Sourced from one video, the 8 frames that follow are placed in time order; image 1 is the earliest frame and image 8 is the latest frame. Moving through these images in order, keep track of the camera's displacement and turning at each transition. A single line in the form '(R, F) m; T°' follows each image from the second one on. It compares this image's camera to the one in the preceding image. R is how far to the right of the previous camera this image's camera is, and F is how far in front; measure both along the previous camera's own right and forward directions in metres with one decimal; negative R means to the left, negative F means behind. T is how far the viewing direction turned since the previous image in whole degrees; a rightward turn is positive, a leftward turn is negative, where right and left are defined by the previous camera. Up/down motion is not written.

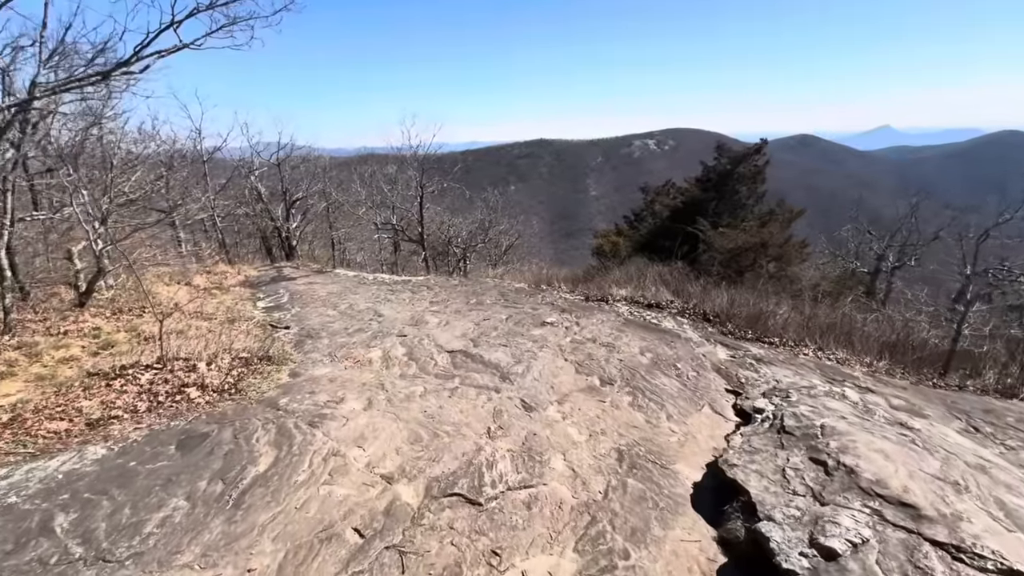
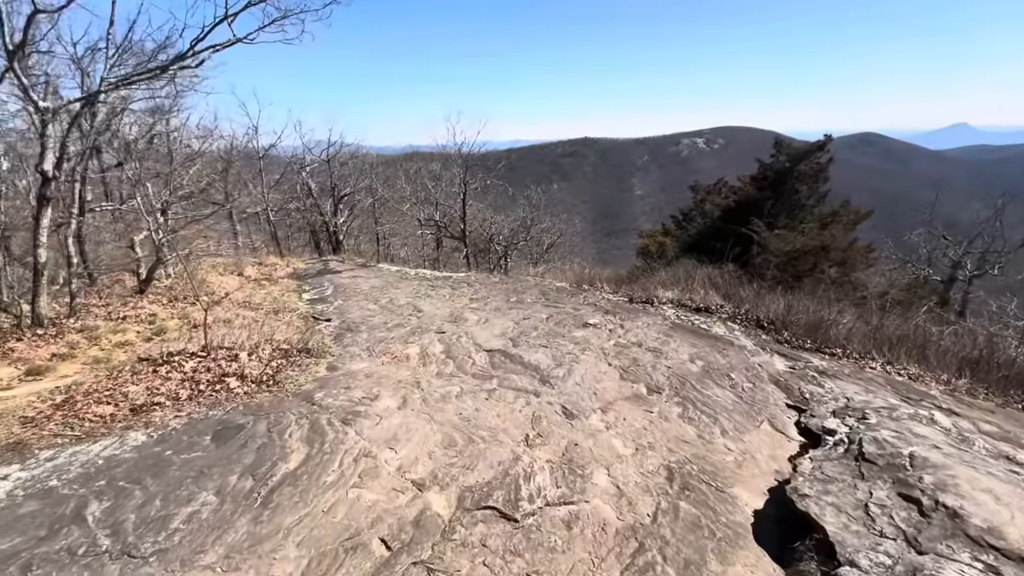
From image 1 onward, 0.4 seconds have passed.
(0.0, +0.2) m; -5°
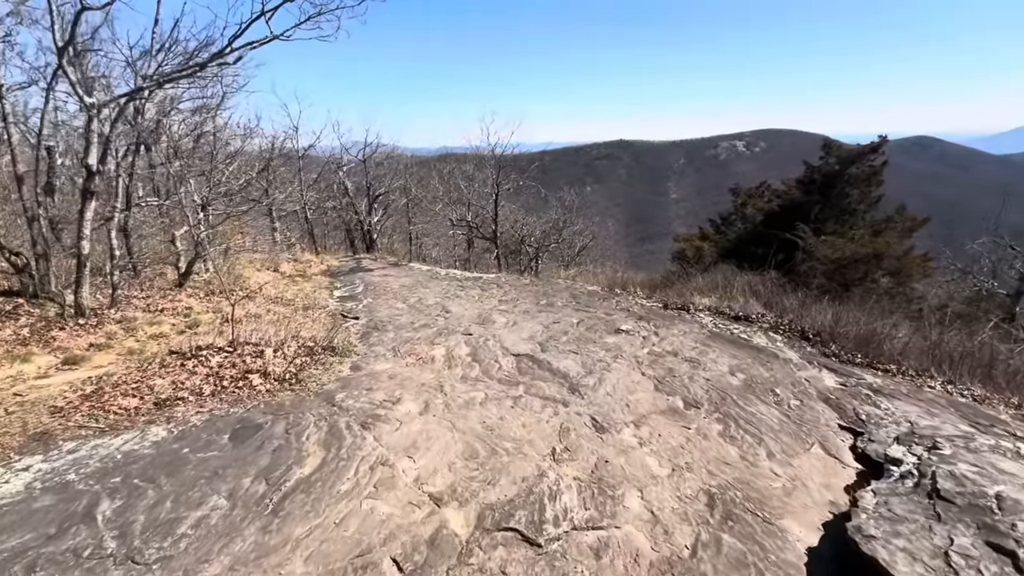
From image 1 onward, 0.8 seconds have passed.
(0.0, +0.2) m; -4°
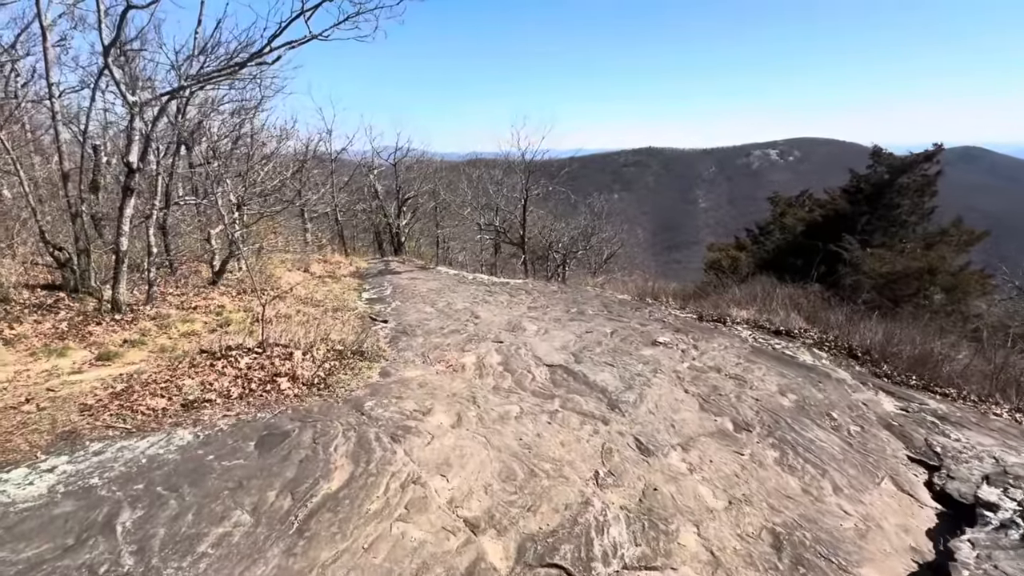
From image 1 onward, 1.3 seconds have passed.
(-0.1, +0.2) m; -3°
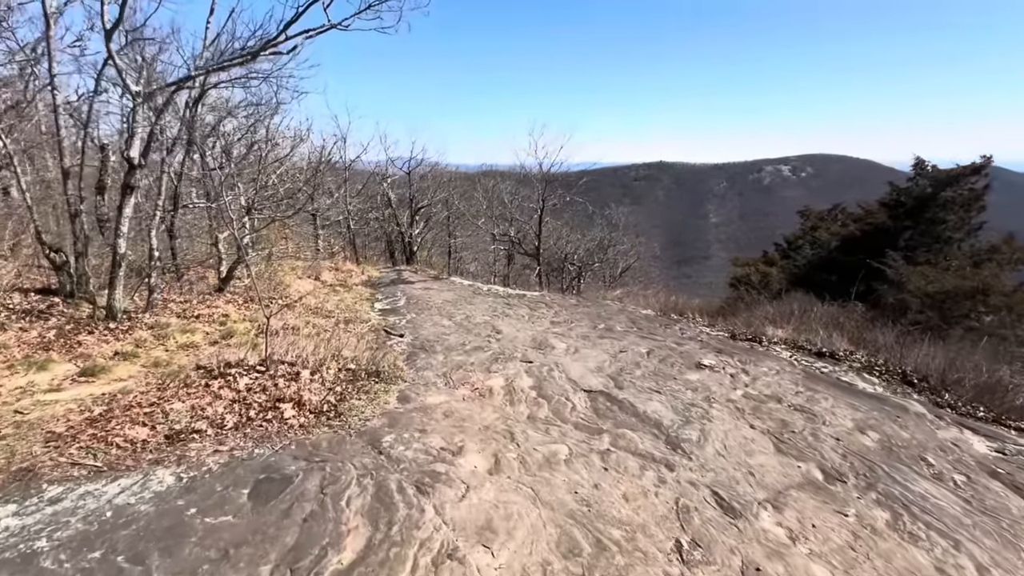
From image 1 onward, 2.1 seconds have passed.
(-0.3, +0.6) m; -1°
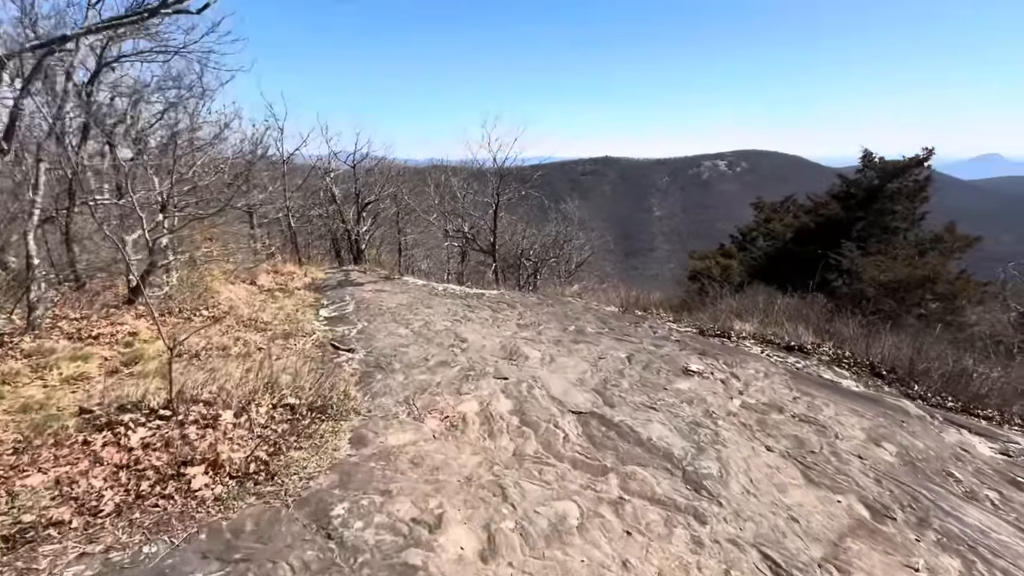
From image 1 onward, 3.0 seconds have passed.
(-0.2, +0.8) m; +6°
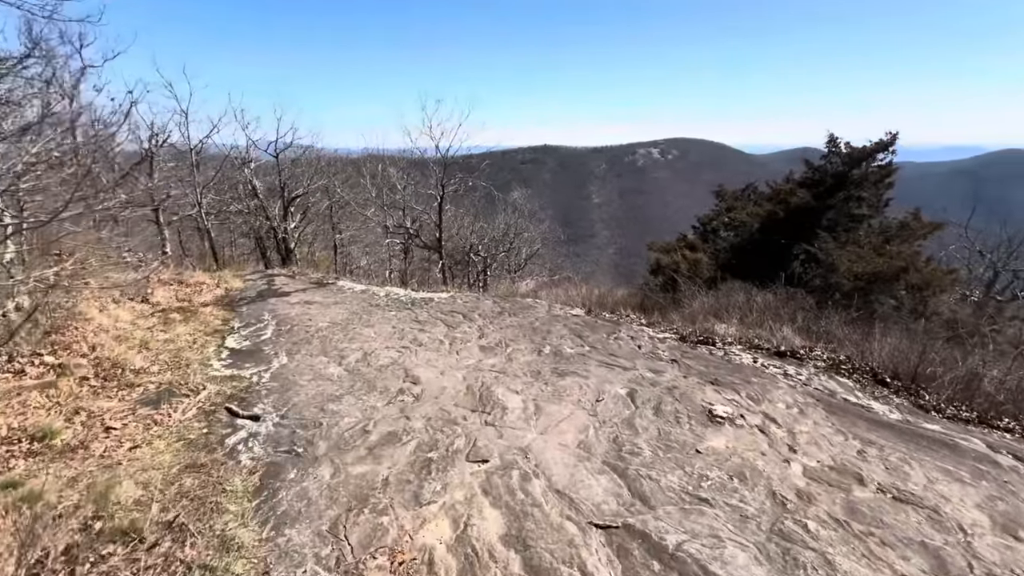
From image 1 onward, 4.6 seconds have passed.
(-0.2, +1.6) m; +7°
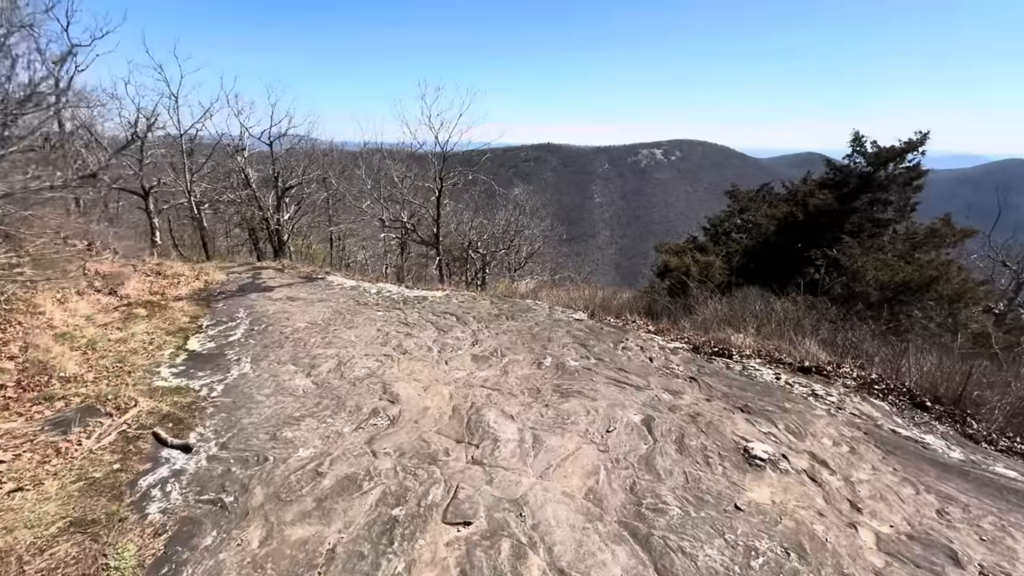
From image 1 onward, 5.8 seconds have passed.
(0.0, +0.8) m; 0°
